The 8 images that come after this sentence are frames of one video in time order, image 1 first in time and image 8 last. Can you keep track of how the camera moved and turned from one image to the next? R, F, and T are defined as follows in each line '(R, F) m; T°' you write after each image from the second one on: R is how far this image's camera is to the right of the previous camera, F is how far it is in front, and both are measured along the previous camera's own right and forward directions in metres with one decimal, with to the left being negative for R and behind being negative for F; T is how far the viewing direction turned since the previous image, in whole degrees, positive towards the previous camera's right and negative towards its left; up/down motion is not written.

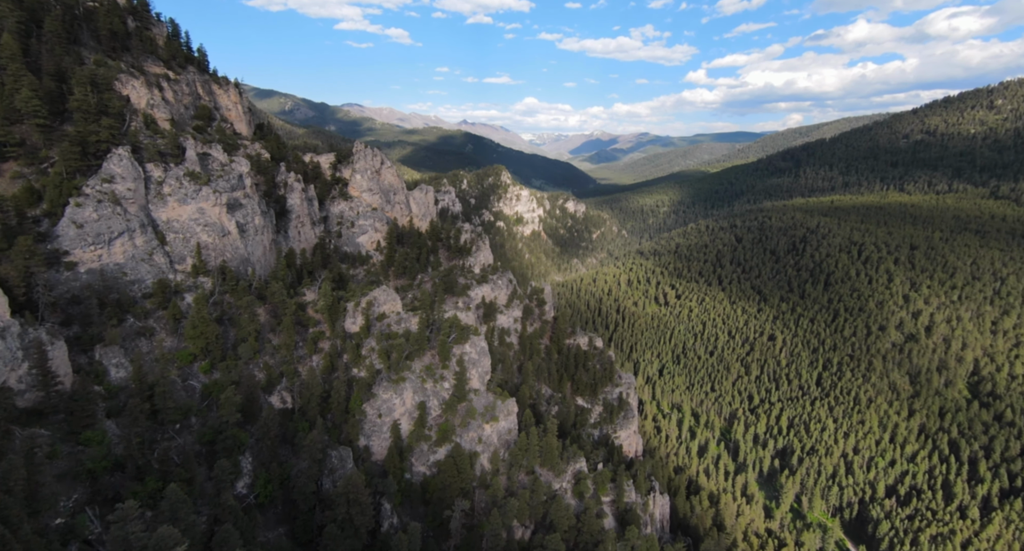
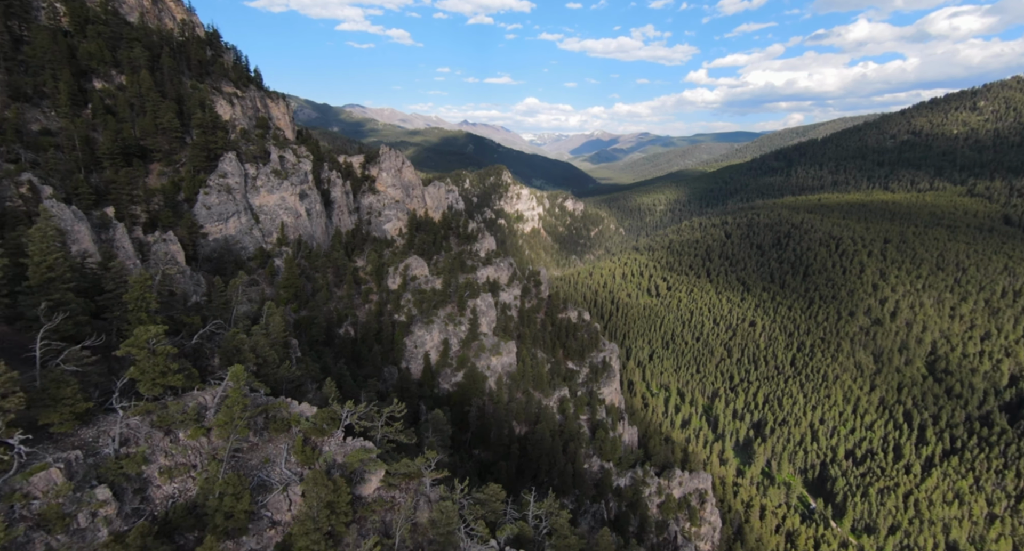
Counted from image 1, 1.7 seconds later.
(+0.2, -18.9) m; 0°
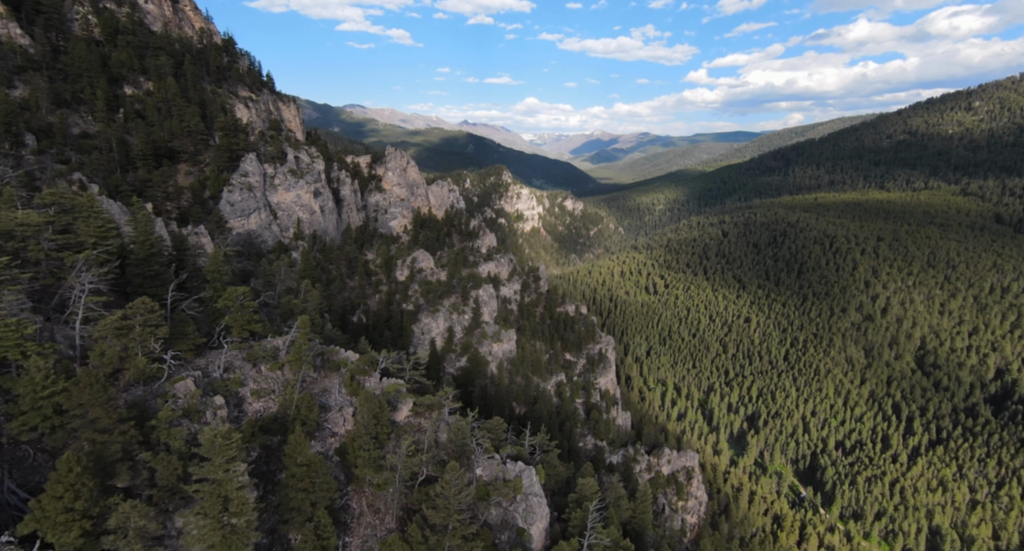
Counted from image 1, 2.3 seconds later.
(0.0, -5.4) m; 0°
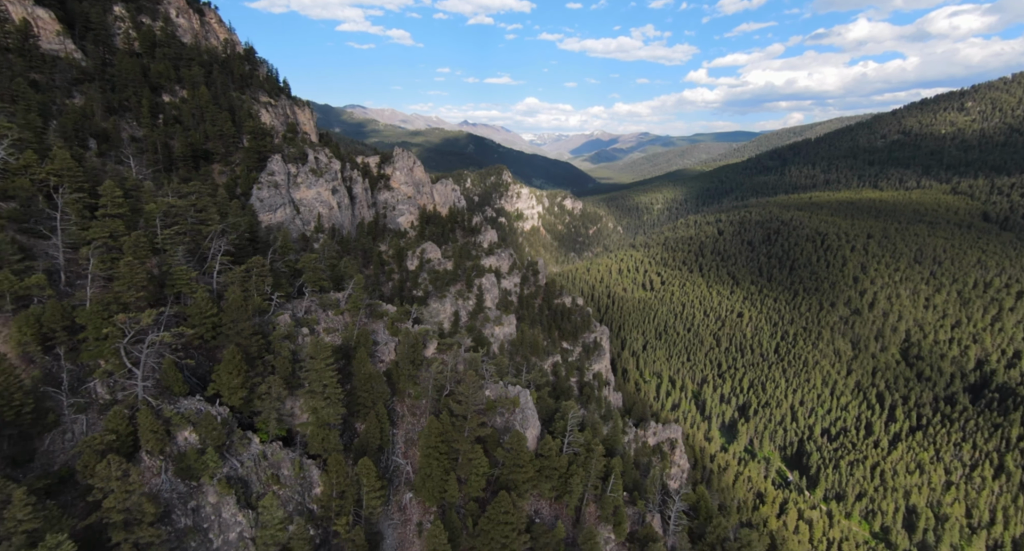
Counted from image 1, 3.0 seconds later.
(0.0, -8.0) m; 0°
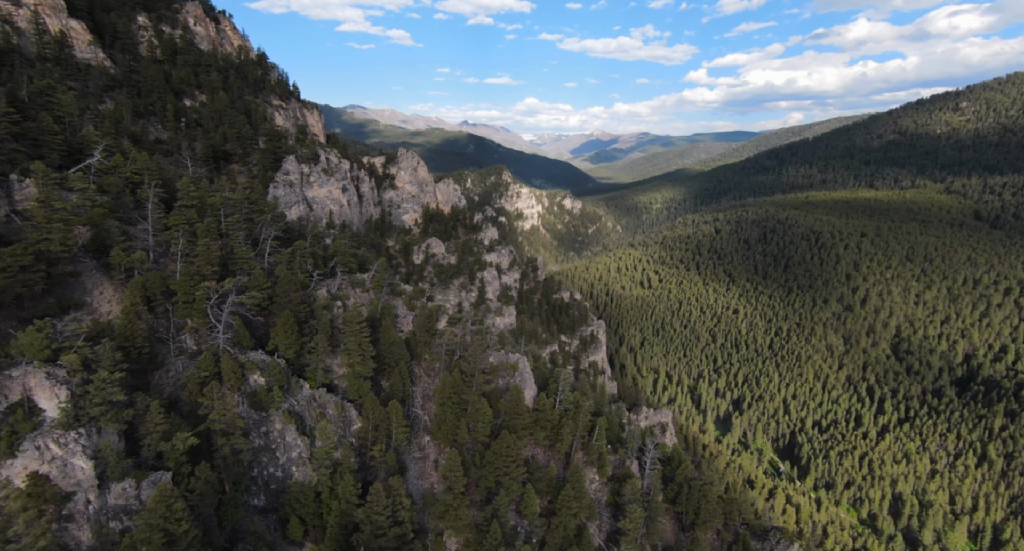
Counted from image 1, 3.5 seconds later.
(0.0, -5.3) m; 0°
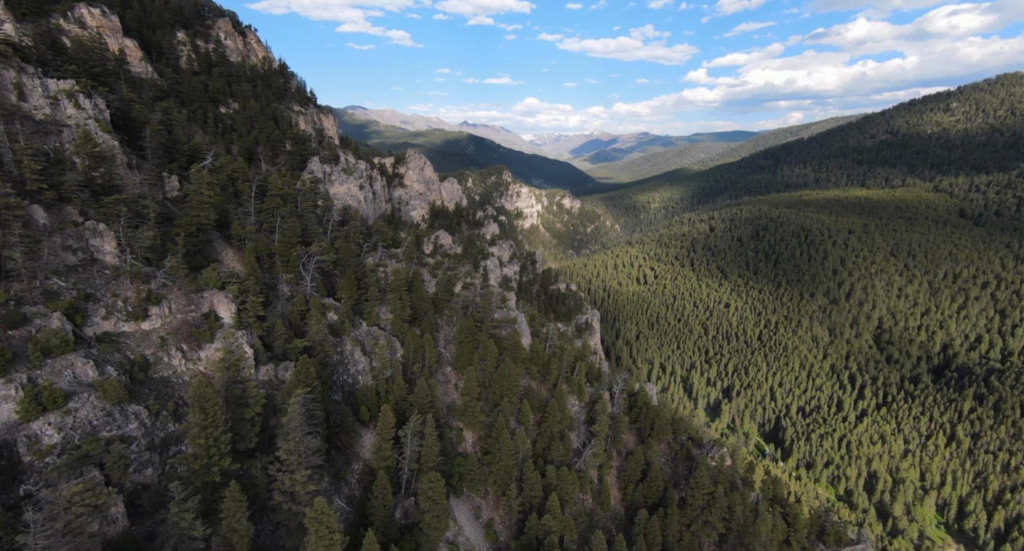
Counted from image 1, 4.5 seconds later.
(0.0, -10.6) m; 0°
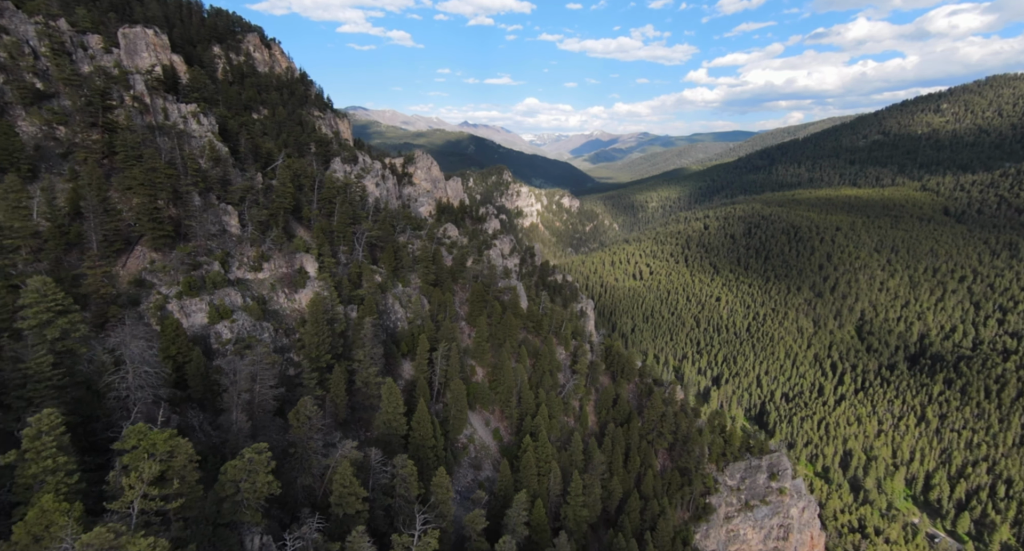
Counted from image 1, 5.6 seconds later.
(0.0, -12.0) m; 0°
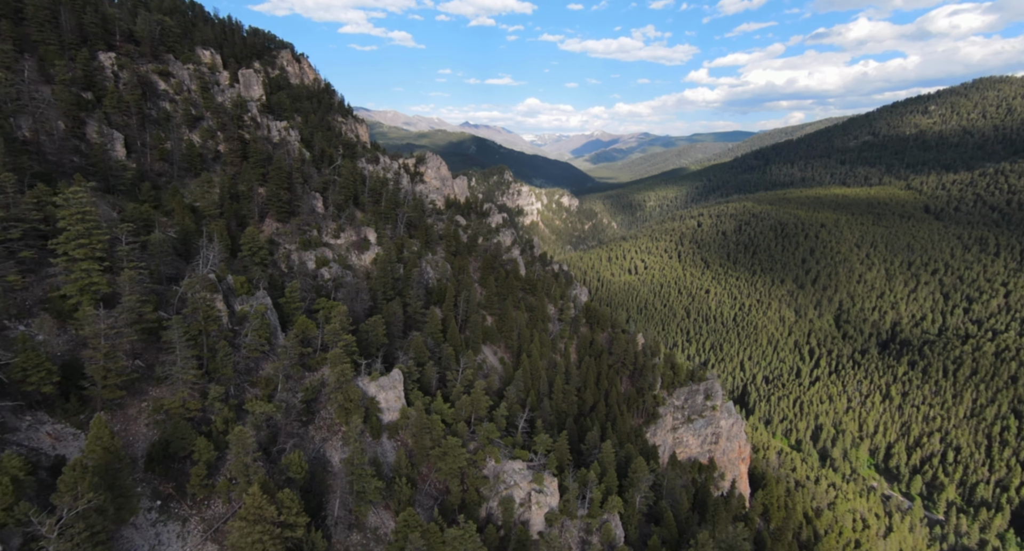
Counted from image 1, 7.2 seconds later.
(0.0, -17.0) m; 0°
